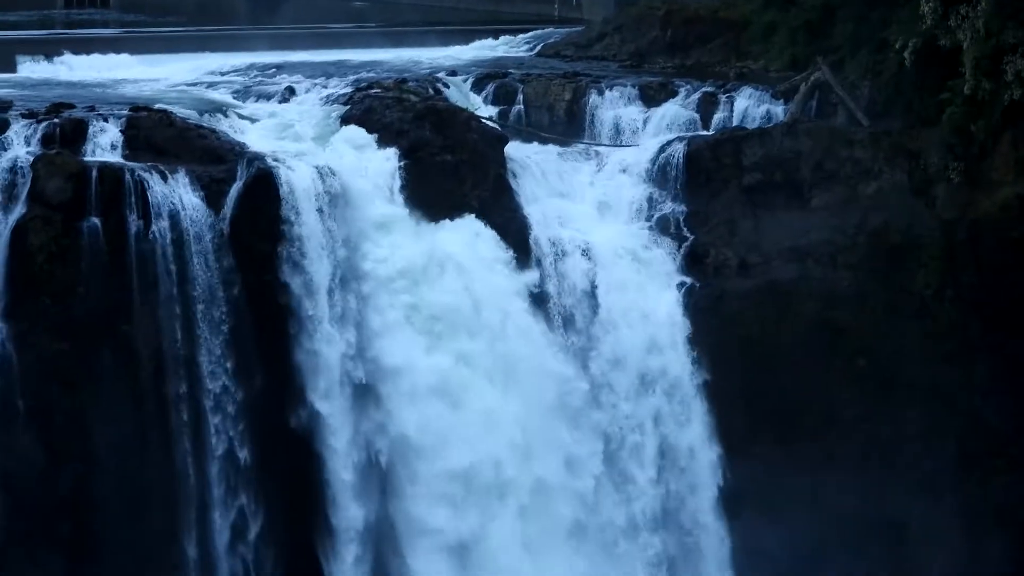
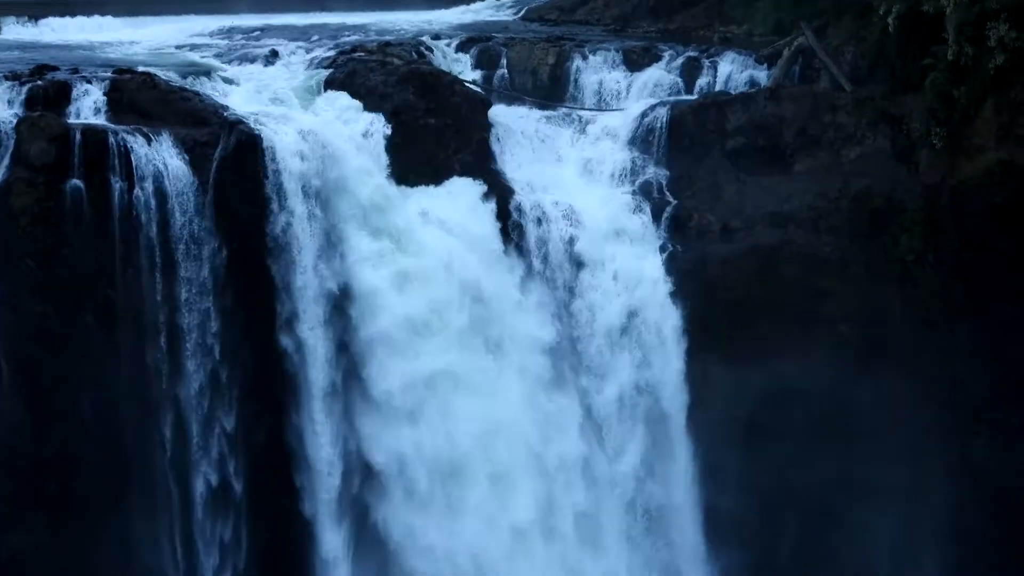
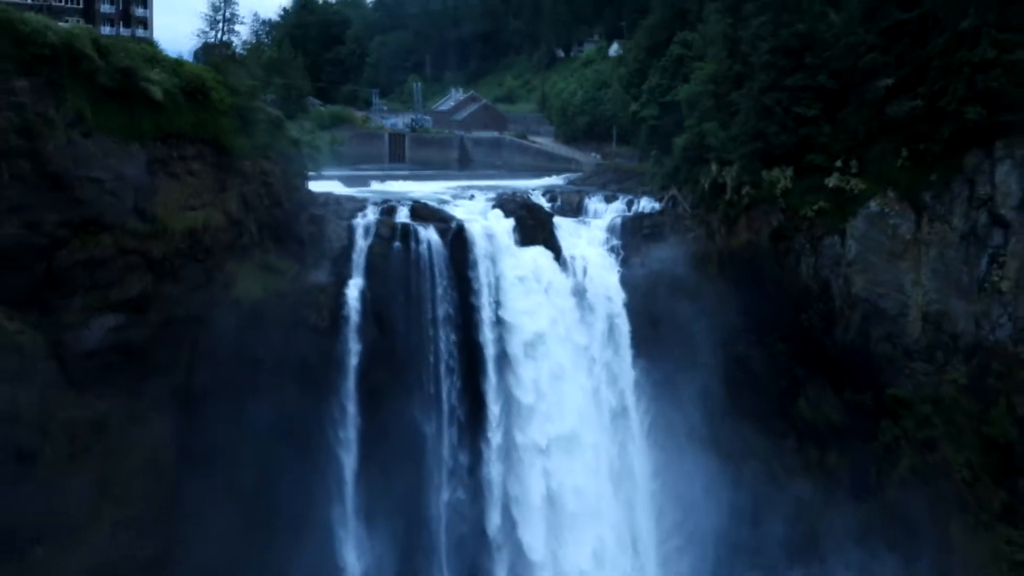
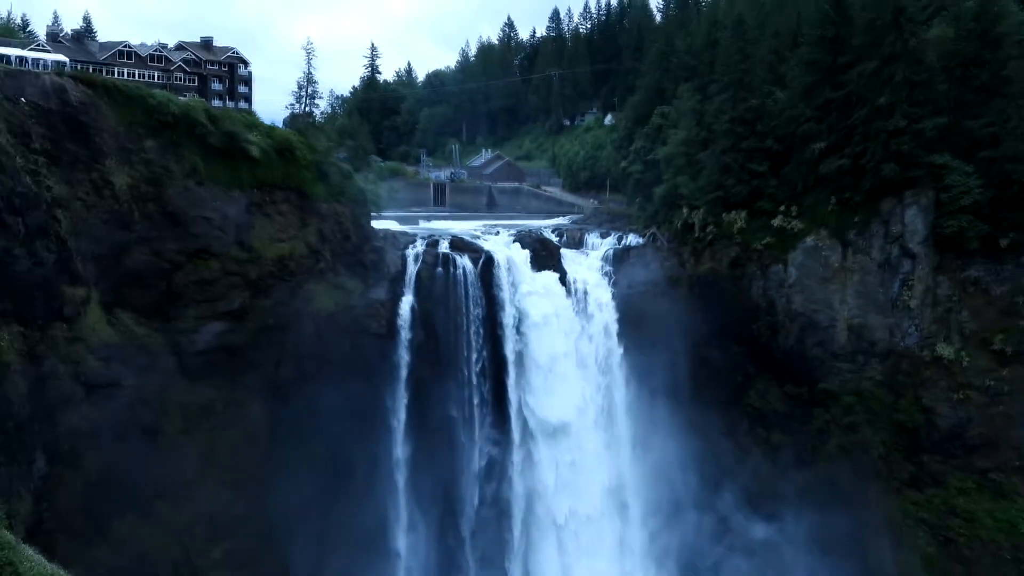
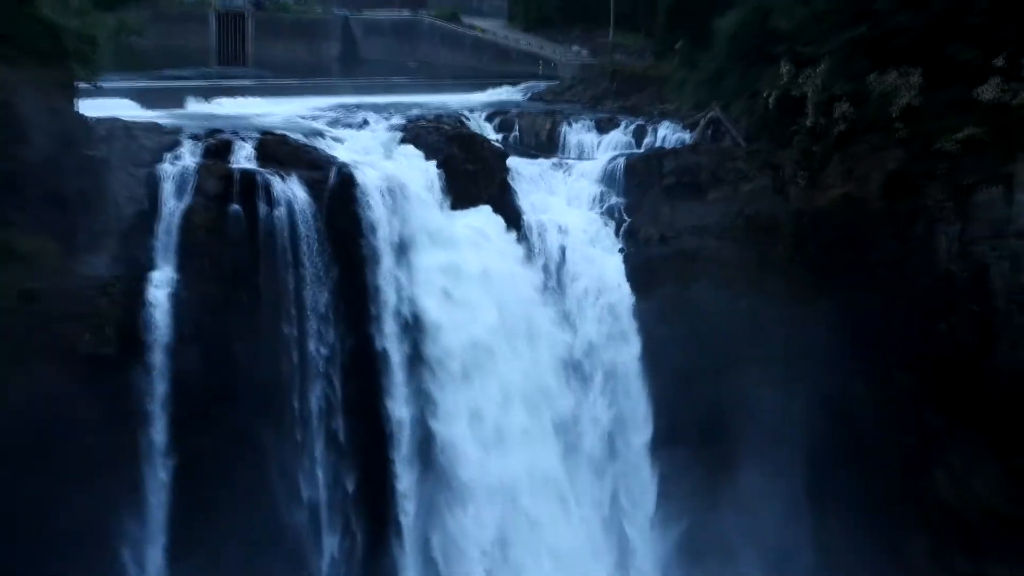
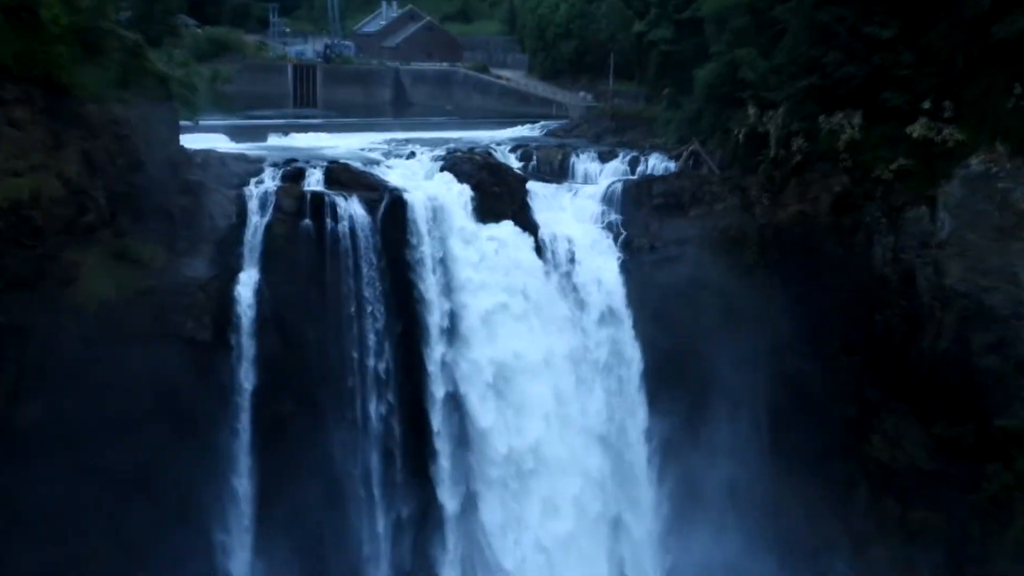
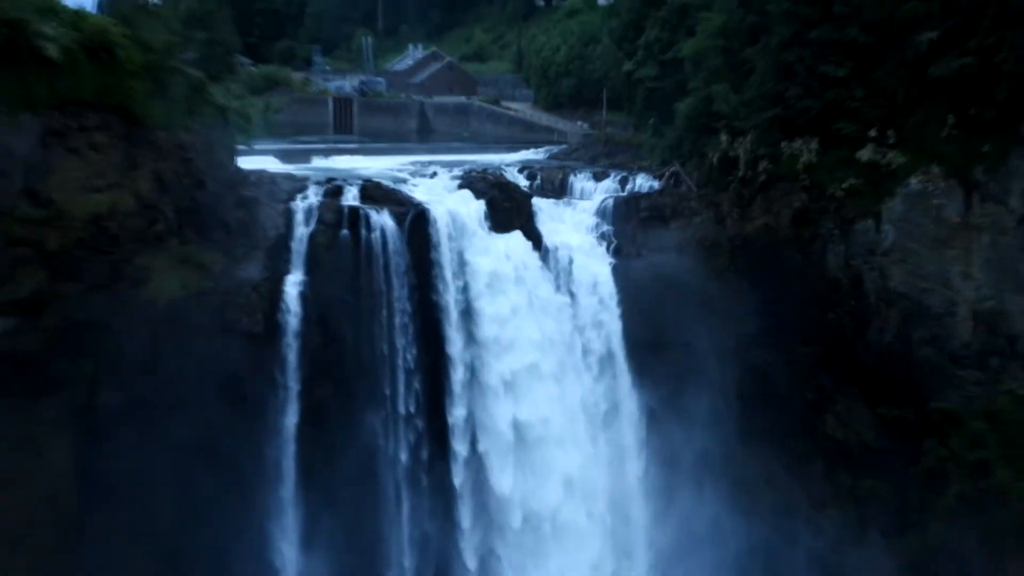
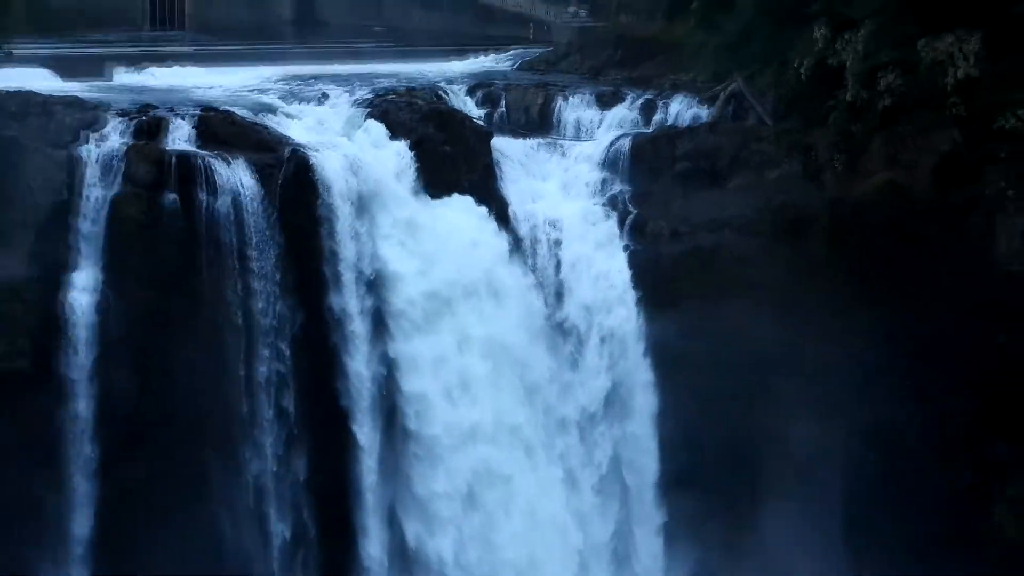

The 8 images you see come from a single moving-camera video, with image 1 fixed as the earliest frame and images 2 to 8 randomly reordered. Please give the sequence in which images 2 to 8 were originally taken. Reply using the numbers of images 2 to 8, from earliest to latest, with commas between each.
2, 8, 5, 6, 7, 3, 4
